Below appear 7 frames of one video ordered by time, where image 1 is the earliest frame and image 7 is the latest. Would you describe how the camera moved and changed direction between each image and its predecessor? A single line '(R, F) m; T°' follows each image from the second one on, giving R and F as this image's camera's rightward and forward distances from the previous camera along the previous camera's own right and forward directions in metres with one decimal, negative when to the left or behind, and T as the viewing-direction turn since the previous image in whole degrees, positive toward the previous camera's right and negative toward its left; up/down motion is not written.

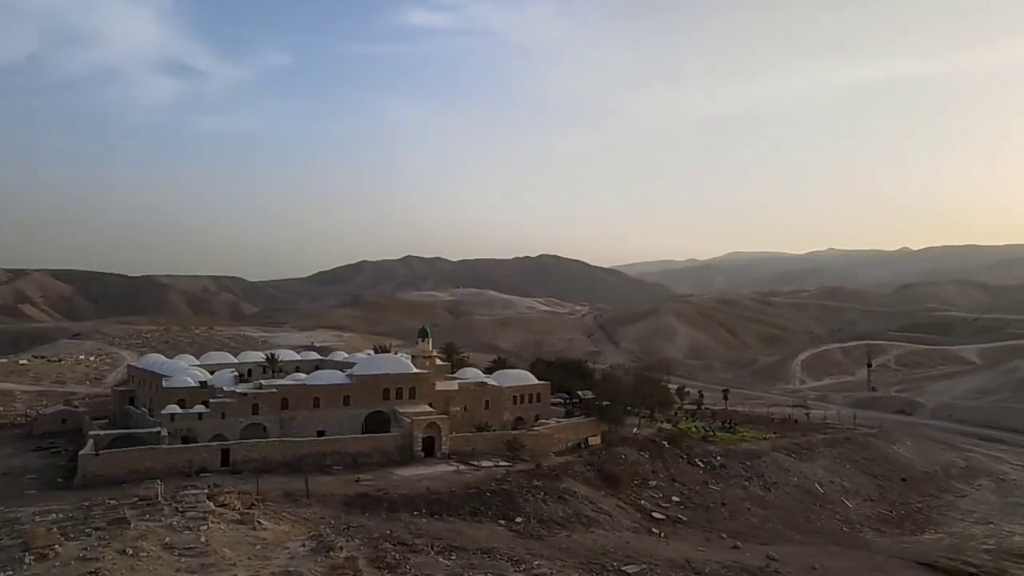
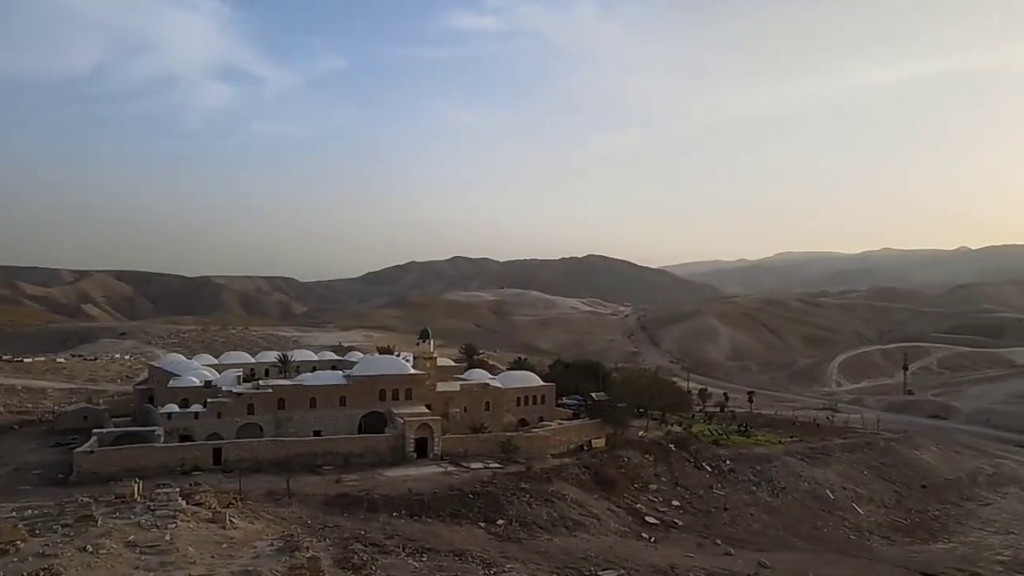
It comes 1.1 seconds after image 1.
(+1.9, +0.2) m; -3°
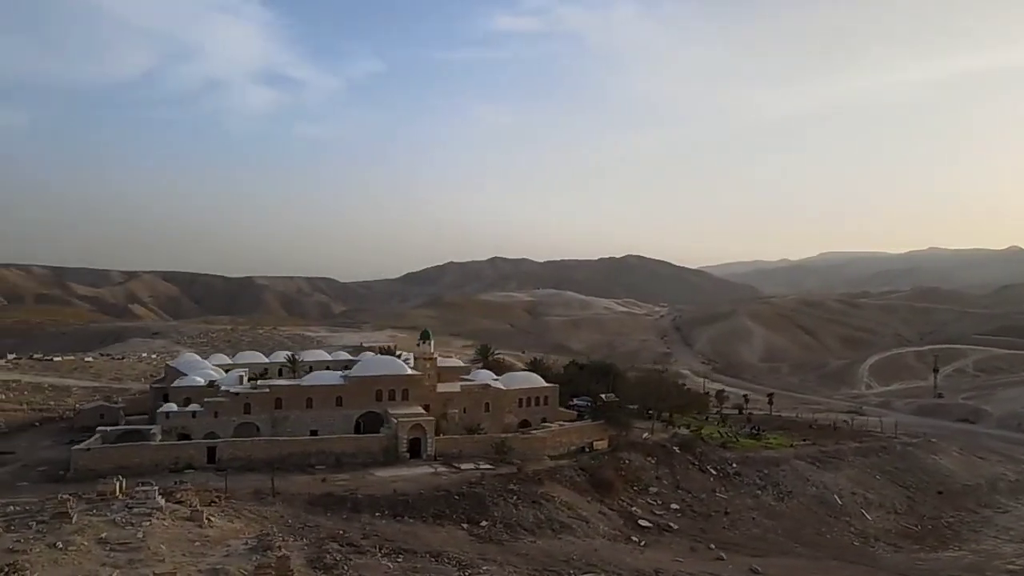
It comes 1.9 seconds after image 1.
(+1.6, +0.1) m; -3°
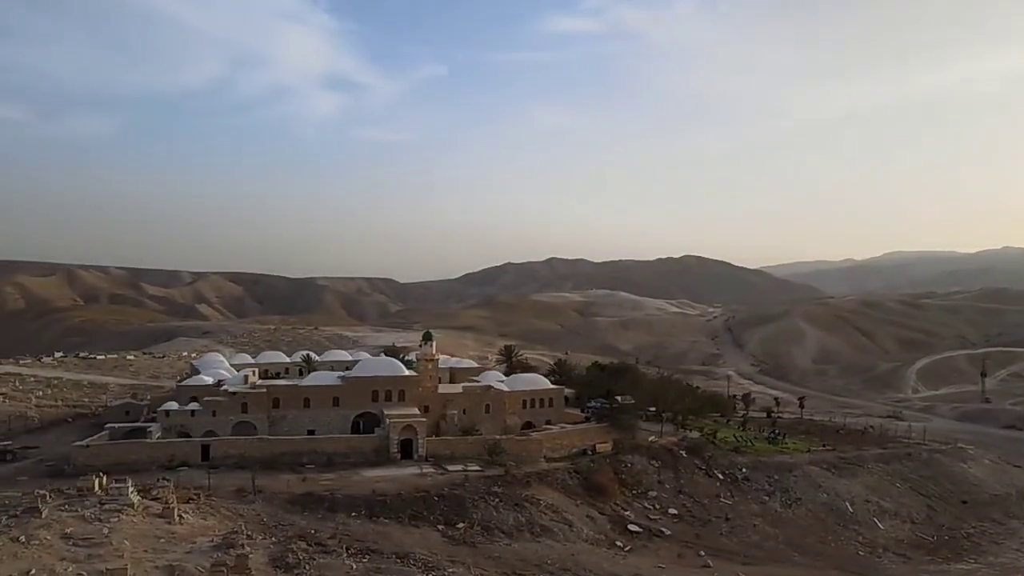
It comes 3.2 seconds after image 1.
(+2.3, +0.2) m; -4°
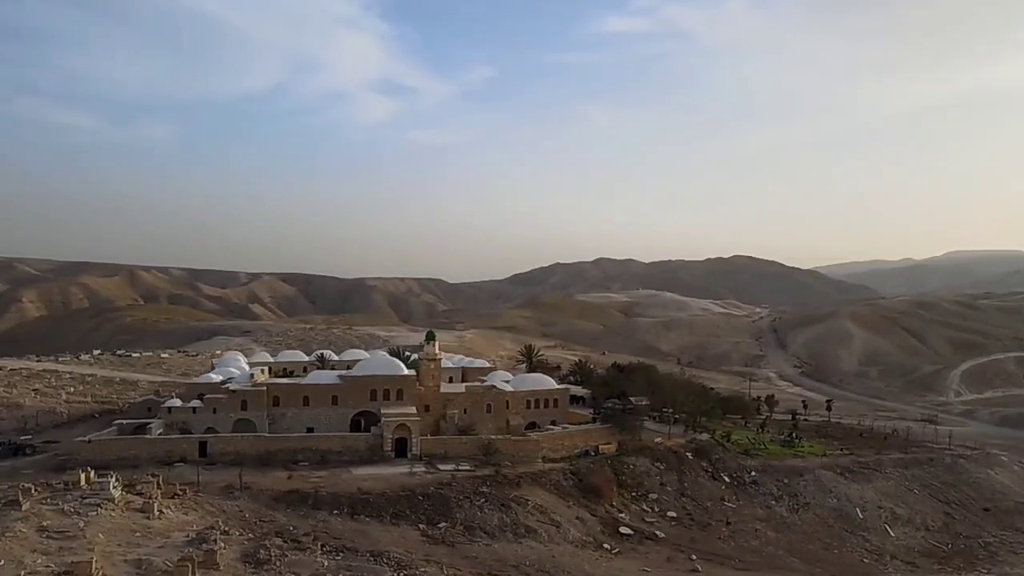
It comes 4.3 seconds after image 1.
(+1.9, +0.2) m; -3°
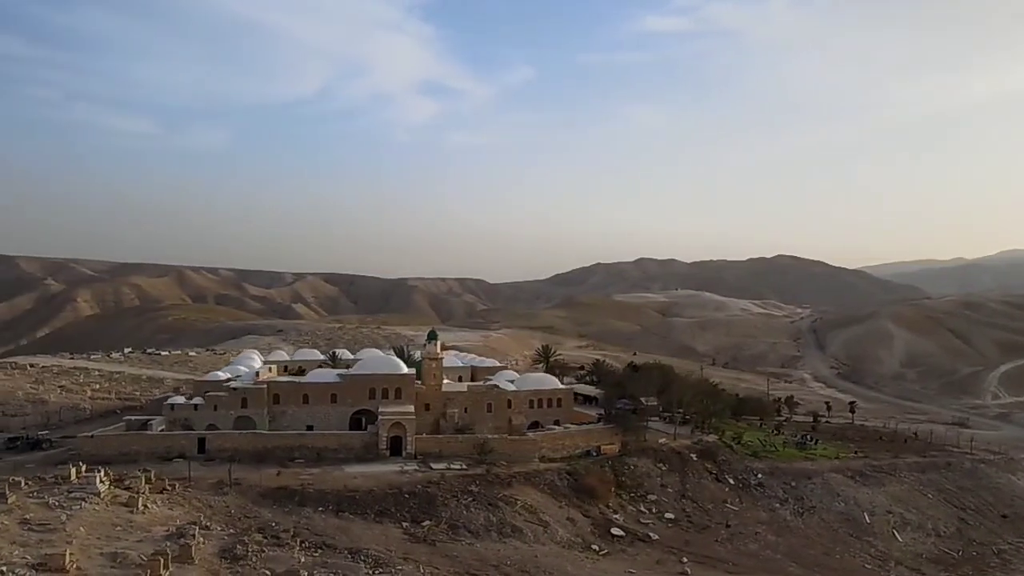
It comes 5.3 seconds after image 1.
(+1.6, +0.1) m; -3°
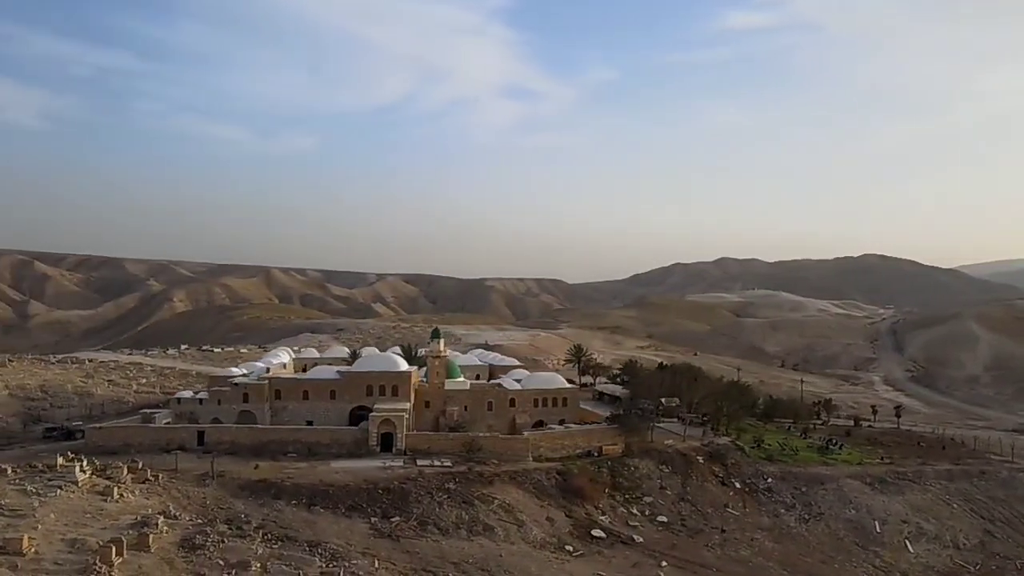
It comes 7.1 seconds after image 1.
(+3.1, +0.3) m; -6°
